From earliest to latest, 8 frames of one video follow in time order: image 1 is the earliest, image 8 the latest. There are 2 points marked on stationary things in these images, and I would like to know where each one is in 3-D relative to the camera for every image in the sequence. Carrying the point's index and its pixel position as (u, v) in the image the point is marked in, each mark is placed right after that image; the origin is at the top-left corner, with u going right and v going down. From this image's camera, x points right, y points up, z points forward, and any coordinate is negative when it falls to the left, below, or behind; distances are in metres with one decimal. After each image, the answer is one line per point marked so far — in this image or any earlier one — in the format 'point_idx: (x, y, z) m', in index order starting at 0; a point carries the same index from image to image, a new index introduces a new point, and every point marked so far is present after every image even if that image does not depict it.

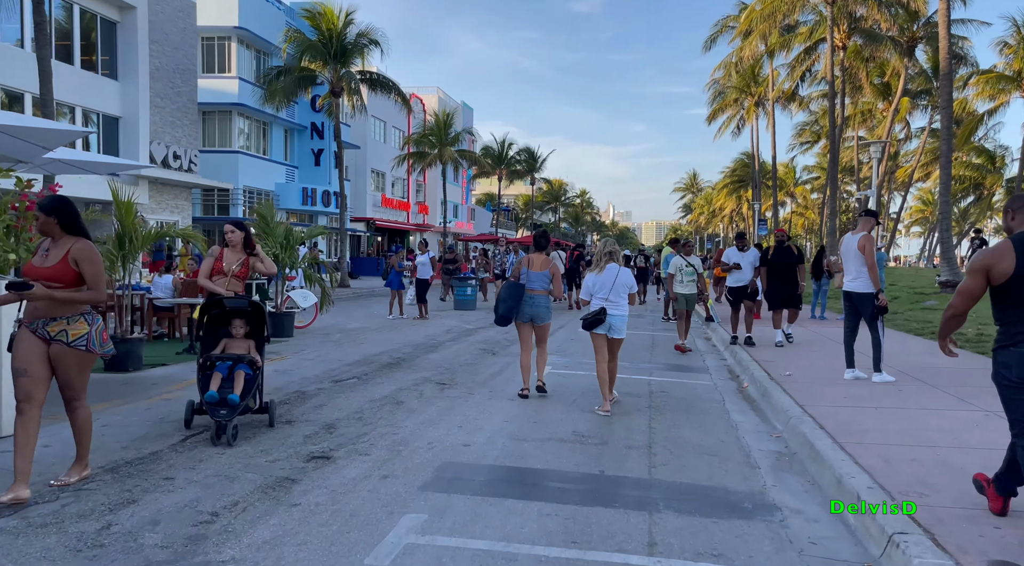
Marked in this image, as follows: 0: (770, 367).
0: (+3.5, -1.1, +9.4) m
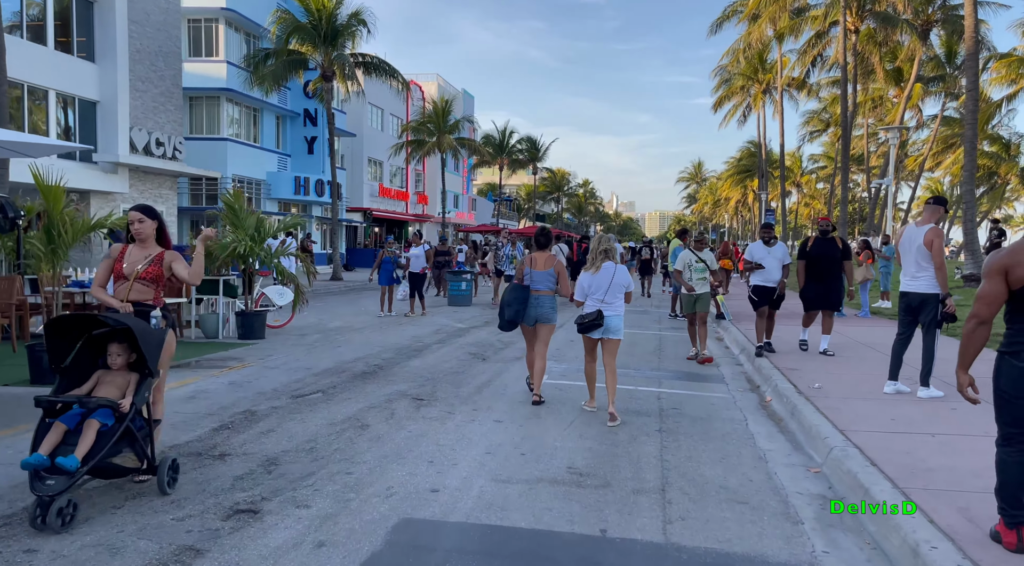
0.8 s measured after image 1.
0: (+3.4, -1.1, +8.3) m
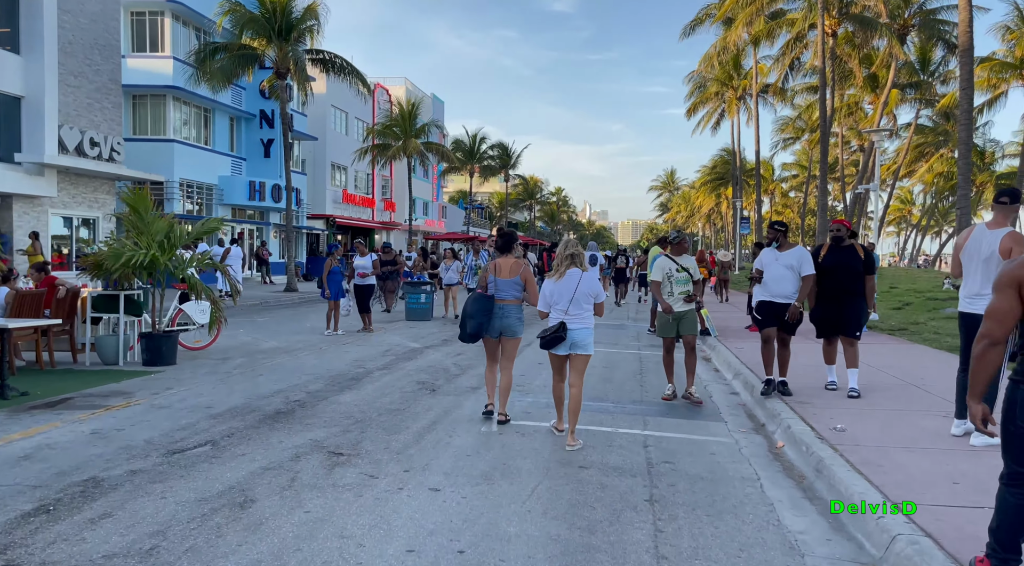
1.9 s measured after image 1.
0: (+2.9, -1.3, +6.8) m
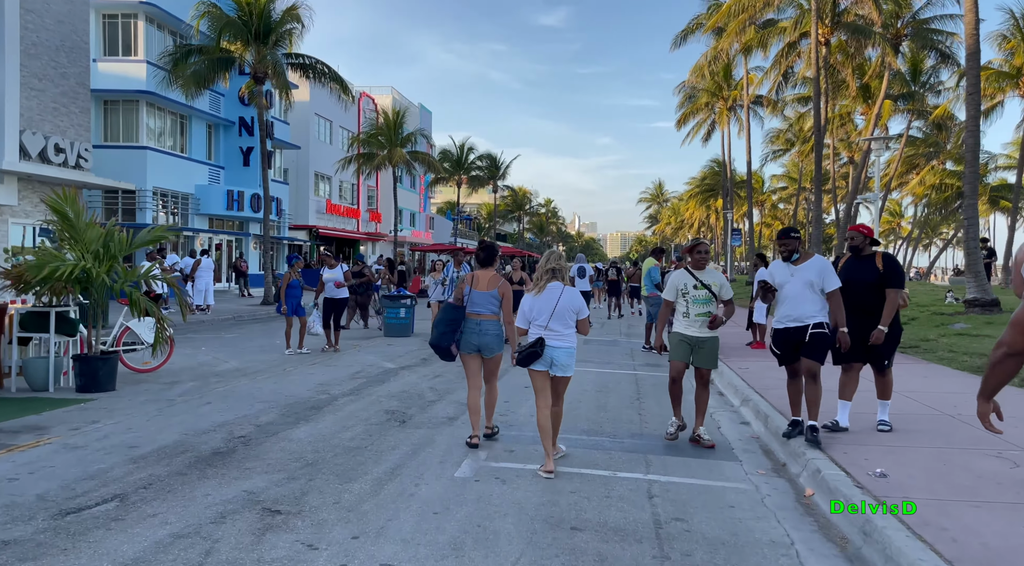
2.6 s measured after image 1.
0: (+2.7, -1.4, +5.8) m
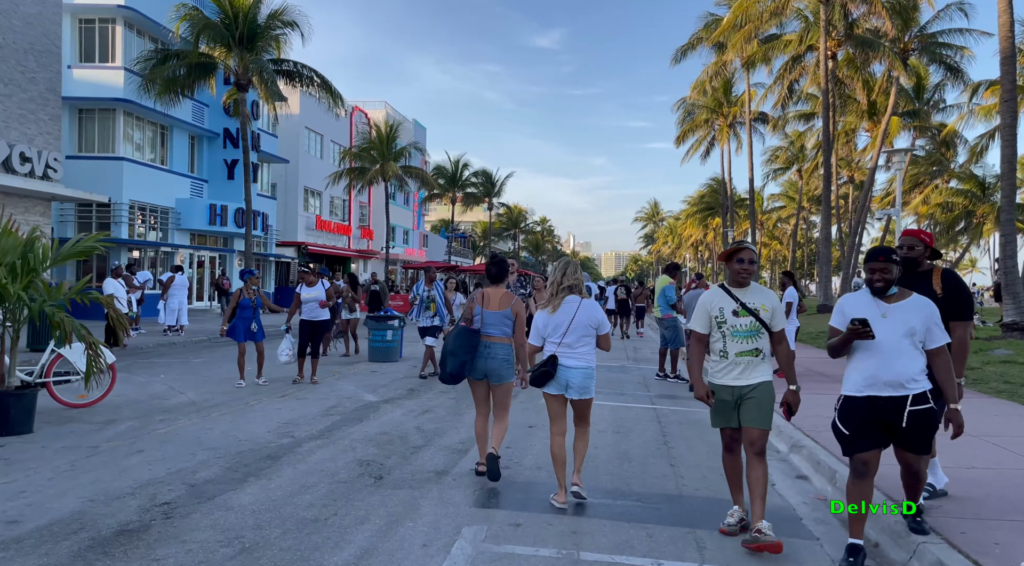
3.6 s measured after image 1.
0: (+2.8, -1.6, +4.3) m
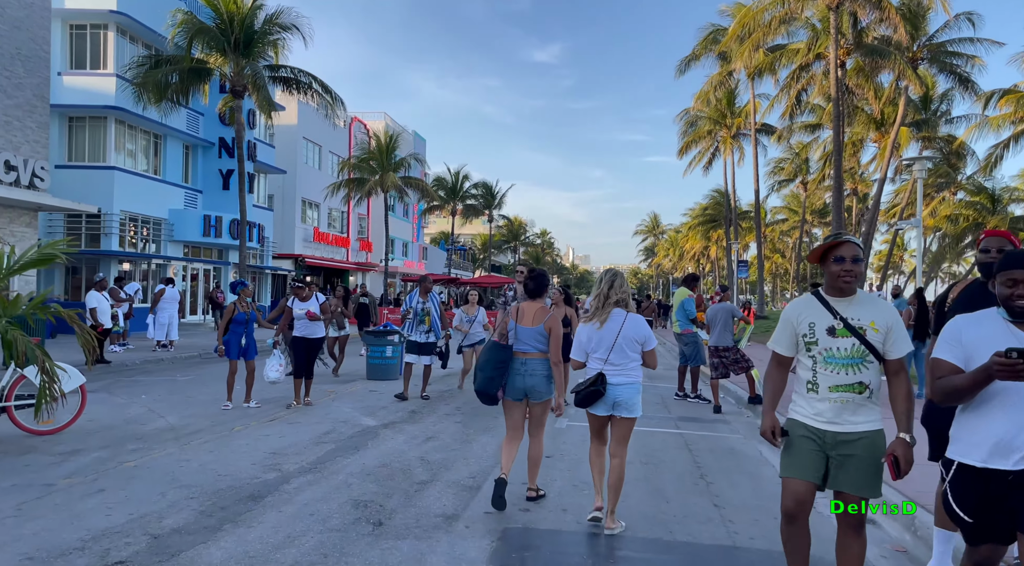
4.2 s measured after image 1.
0: (+2.9, -1.6, +3.5) m
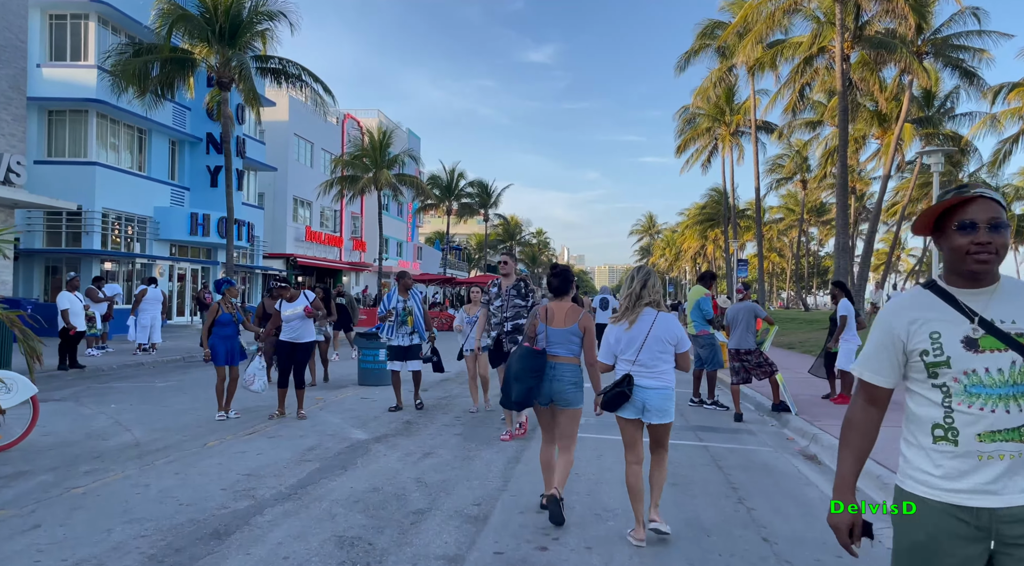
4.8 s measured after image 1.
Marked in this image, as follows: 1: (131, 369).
0: (+3.0, -1.6, +2.6) m
1: (-8.2, -1.8, +15.0) m
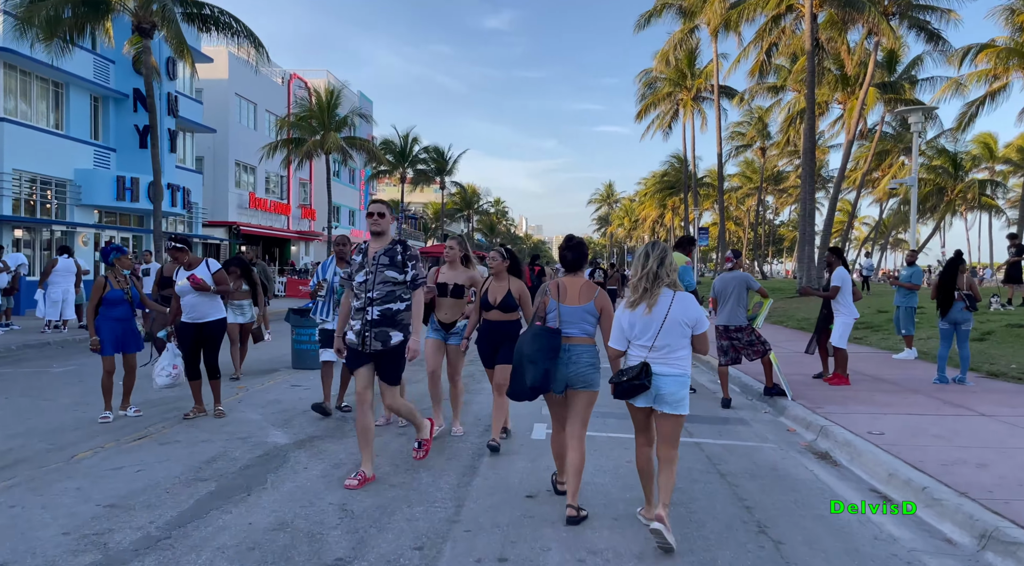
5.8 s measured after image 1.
0: (+2.9, -1.5, +1.4) m
1: (-9.0, -1.3, +13.1) m
